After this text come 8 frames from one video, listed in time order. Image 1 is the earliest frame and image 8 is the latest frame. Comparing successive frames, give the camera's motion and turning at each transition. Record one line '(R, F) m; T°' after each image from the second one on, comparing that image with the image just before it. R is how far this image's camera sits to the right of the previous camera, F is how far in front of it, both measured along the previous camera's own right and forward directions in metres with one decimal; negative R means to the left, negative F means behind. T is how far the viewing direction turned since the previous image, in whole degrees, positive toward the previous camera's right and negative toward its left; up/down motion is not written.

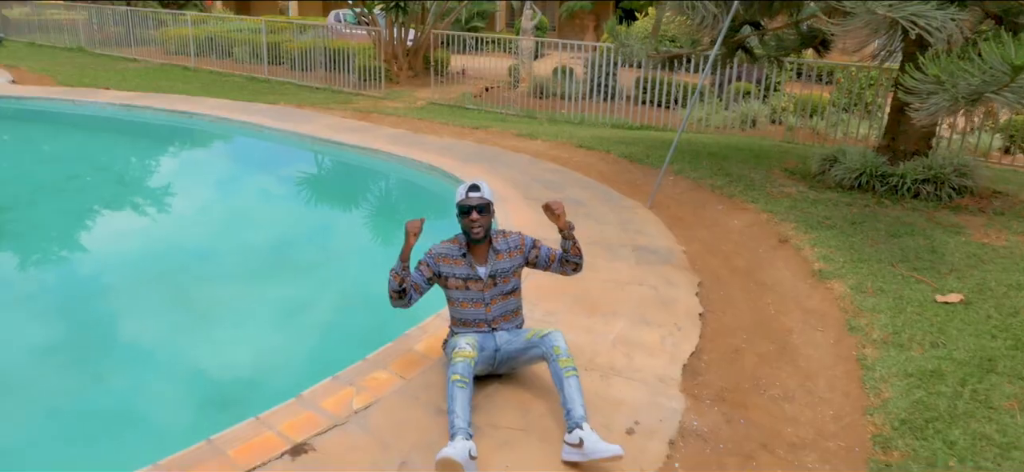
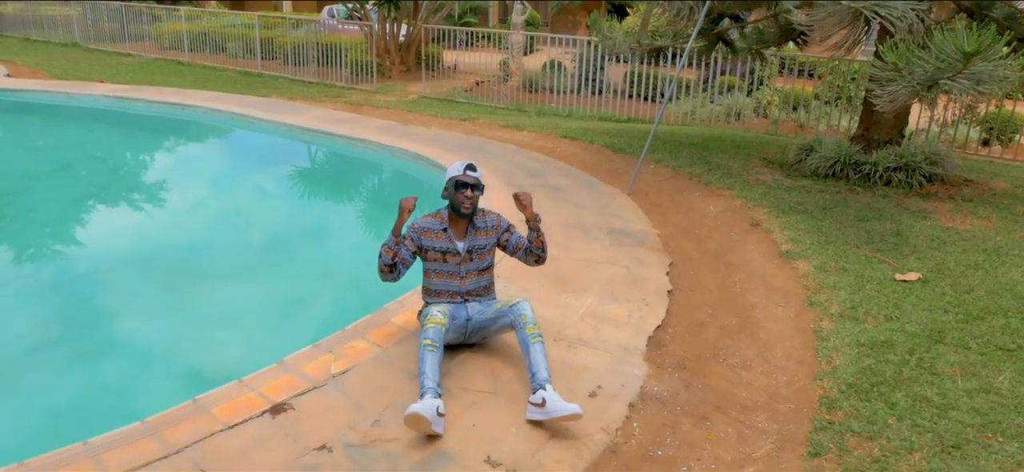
(+0.1, -0.2) m; 0°
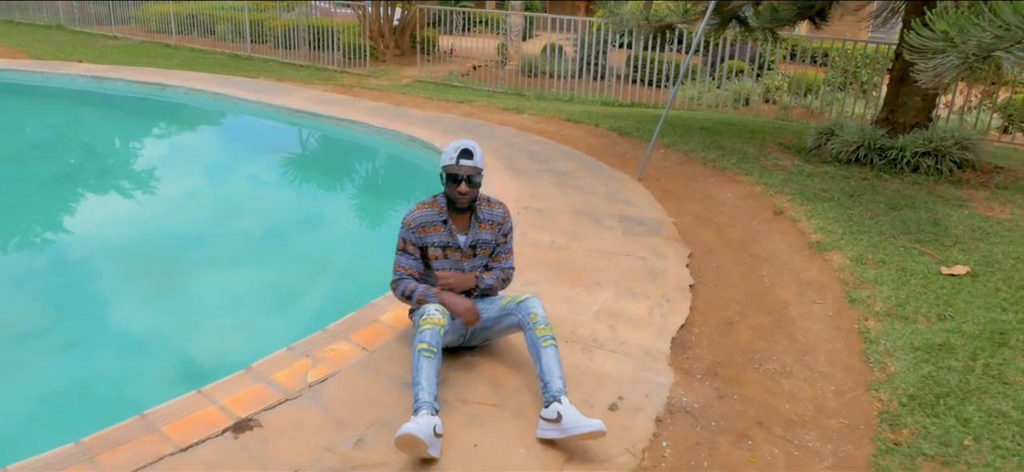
(-0.1, +0.5) m; 0°
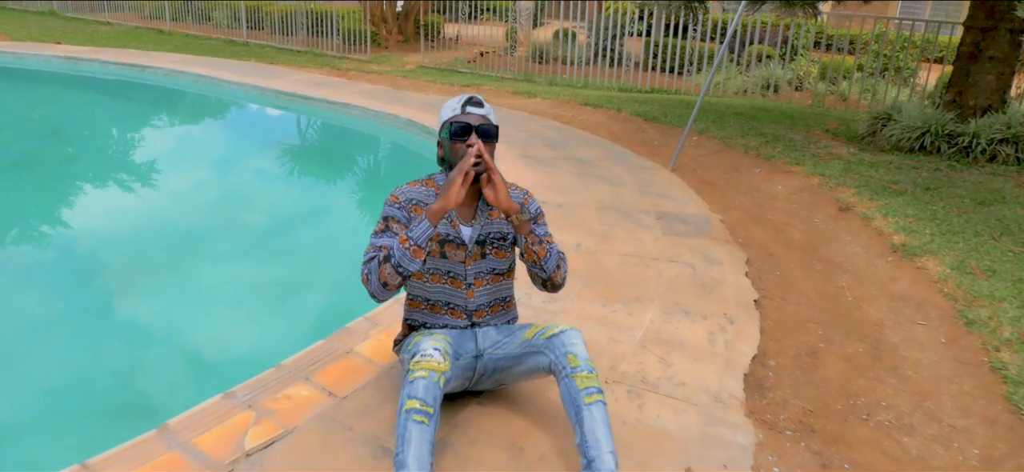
(-0.1, +0.9) m; 0°
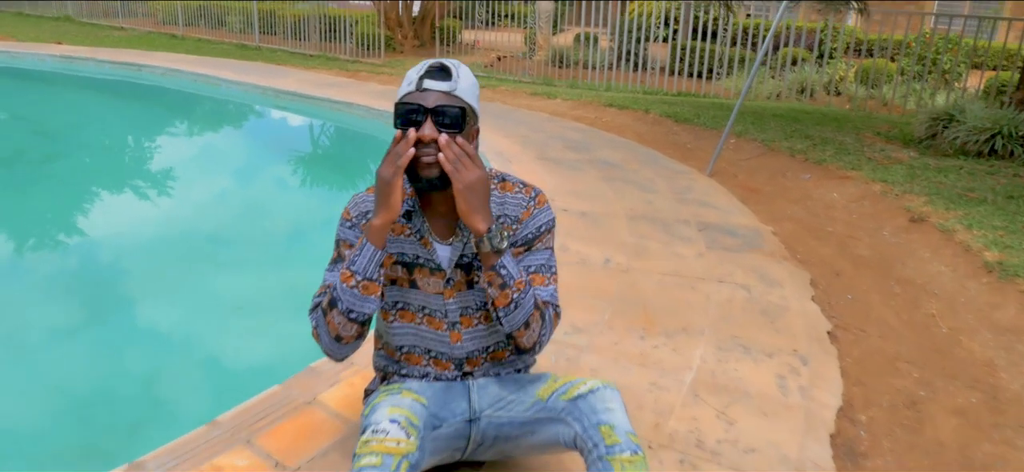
(0.0, +0.7) m; -1°
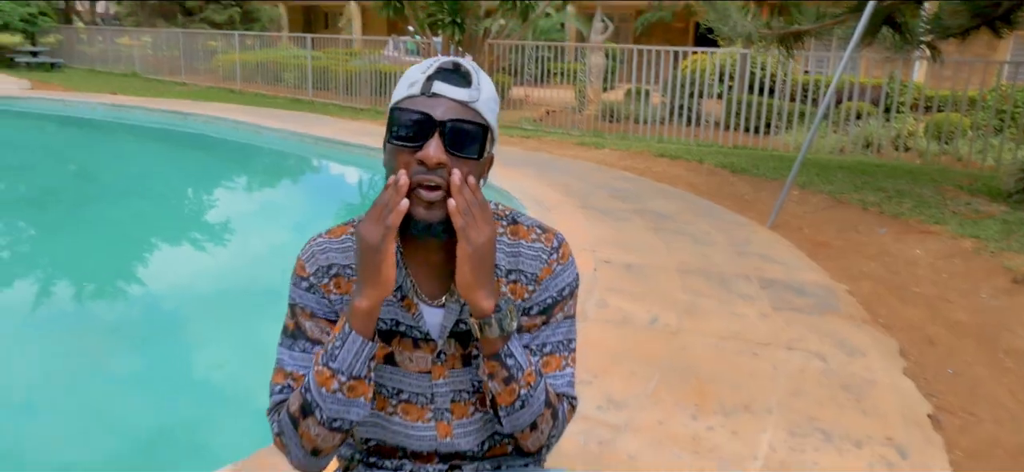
(+0.1, +0.4) m; -4°
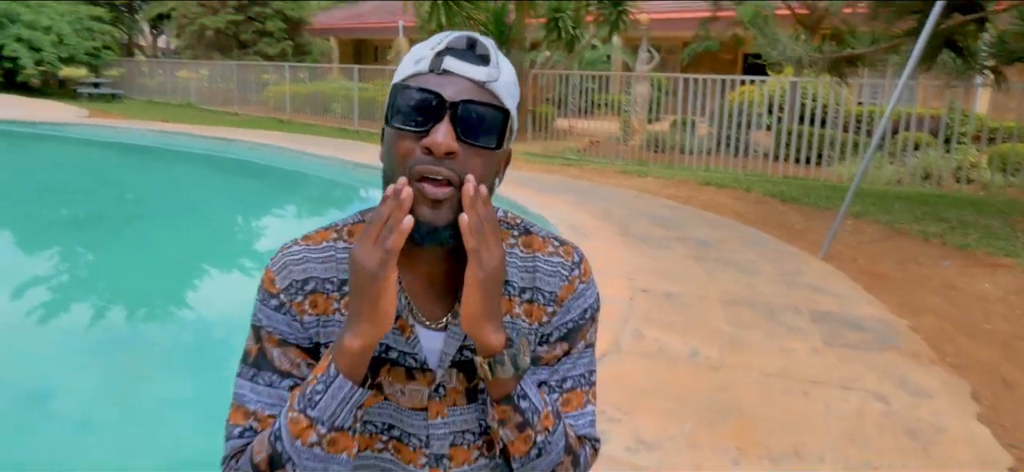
(+0.1, +0.2) m; -4°
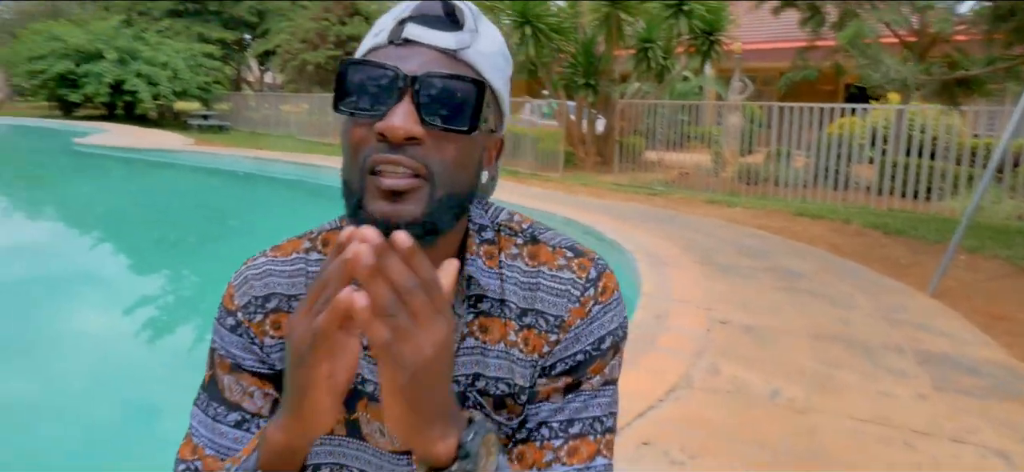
(+0.1, +0.2) m; -7°
